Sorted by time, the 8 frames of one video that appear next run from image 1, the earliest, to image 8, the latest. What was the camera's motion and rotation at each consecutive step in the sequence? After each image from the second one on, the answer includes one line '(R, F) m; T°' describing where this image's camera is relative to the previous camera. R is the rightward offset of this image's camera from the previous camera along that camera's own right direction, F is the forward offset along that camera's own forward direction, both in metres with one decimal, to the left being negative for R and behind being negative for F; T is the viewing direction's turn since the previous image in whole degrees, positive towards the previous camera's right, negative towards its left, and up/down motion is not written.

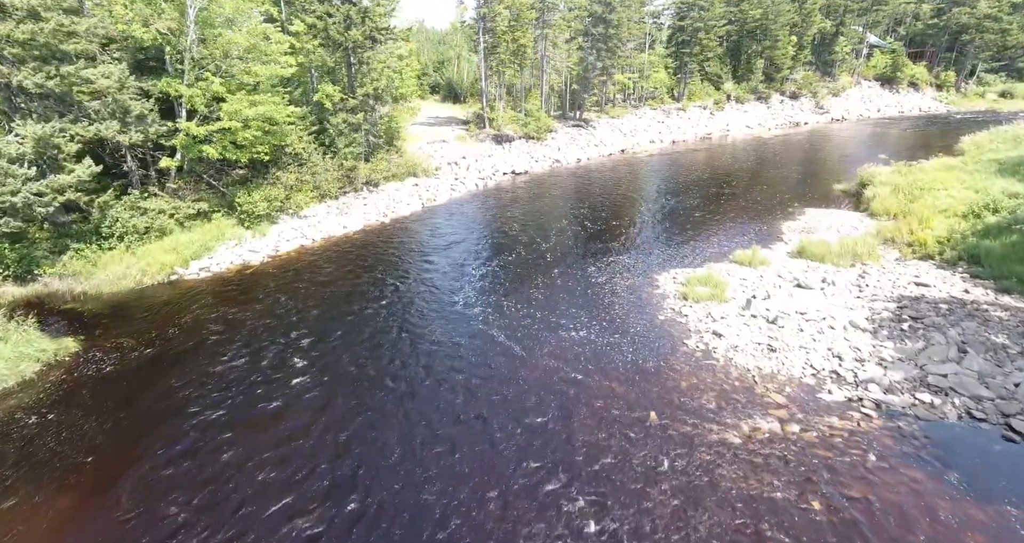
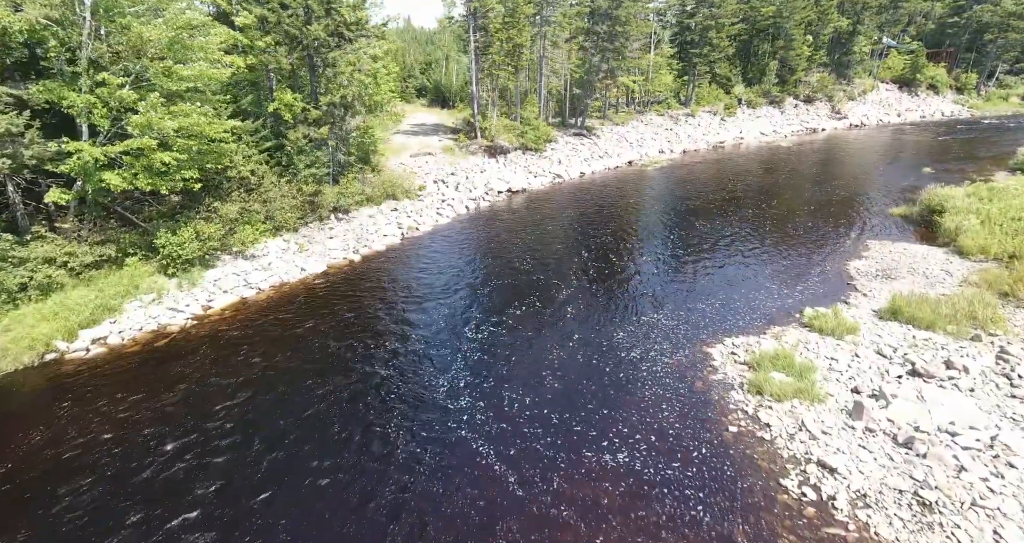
(-0.3, +6.0) m; +1°
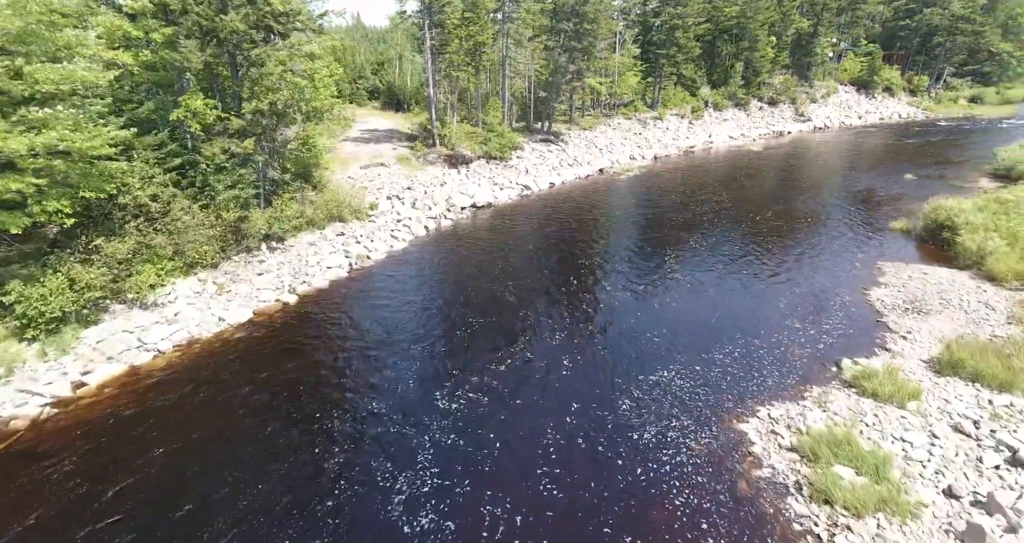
(-0.4, +4.2) m; +4°
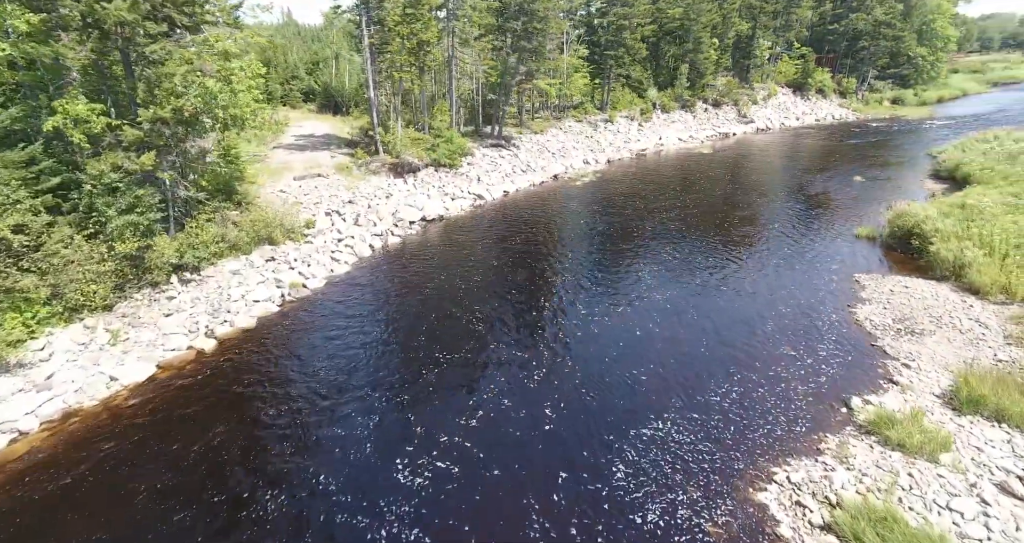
(-0.4, +2.7) m; +6°
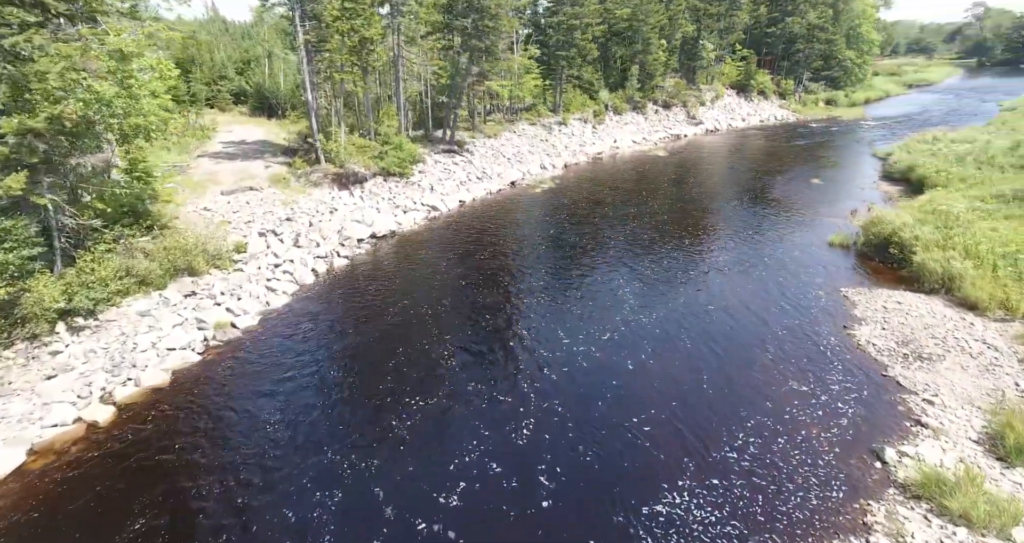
(-0.6, +2.8) m; +5°
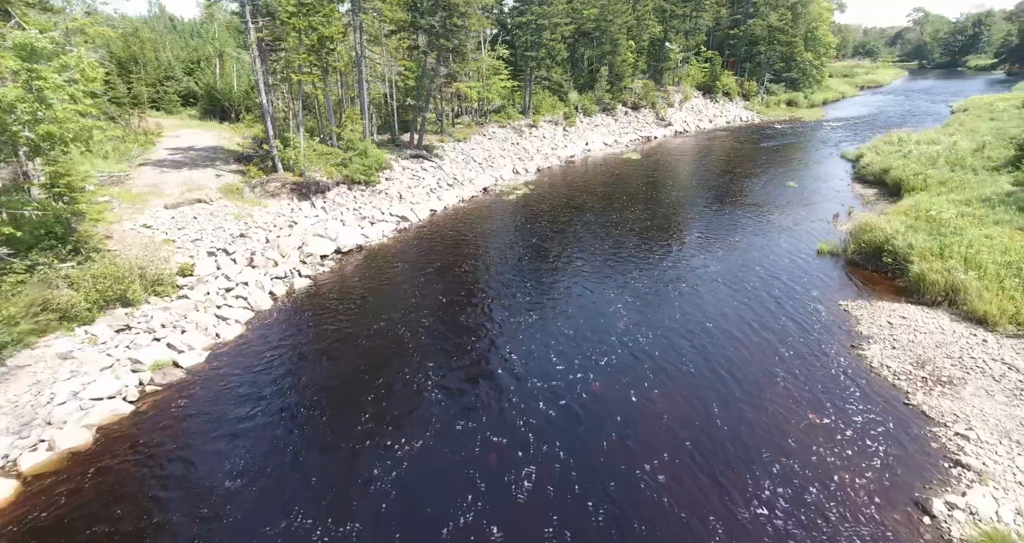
(-0.5, +2.0) m; +3°
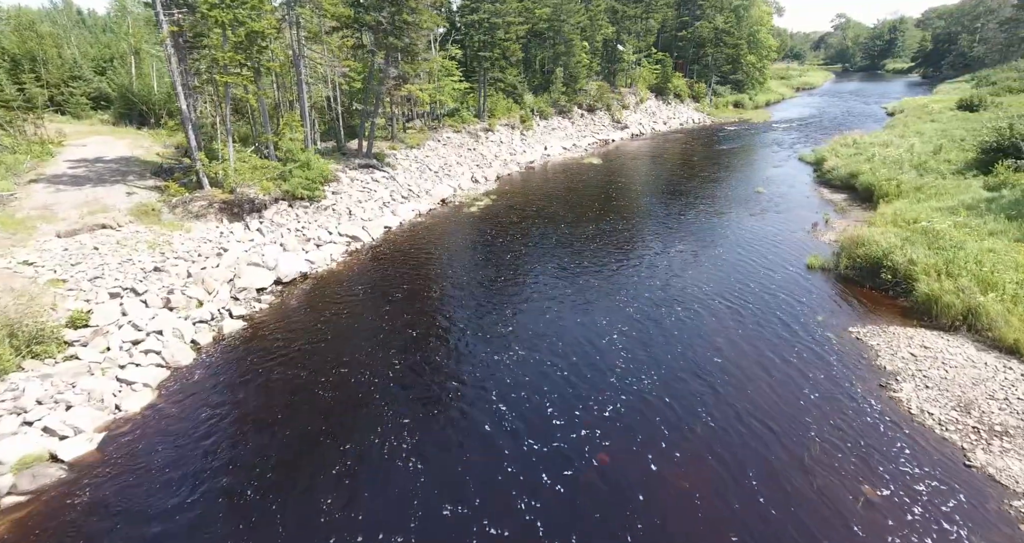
(-0.8, +3.2) m; +5°
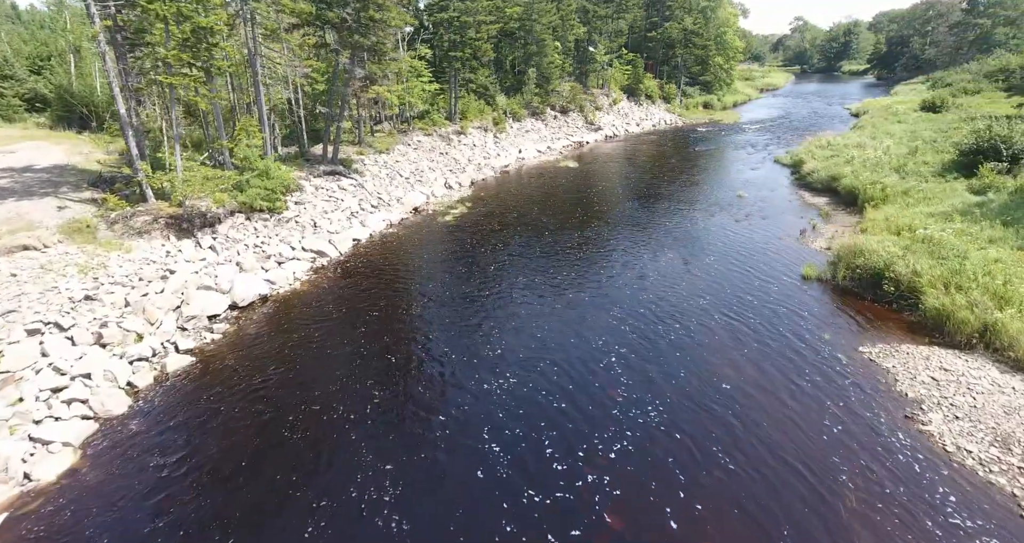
(-0.5, +2.0) m; +3°
